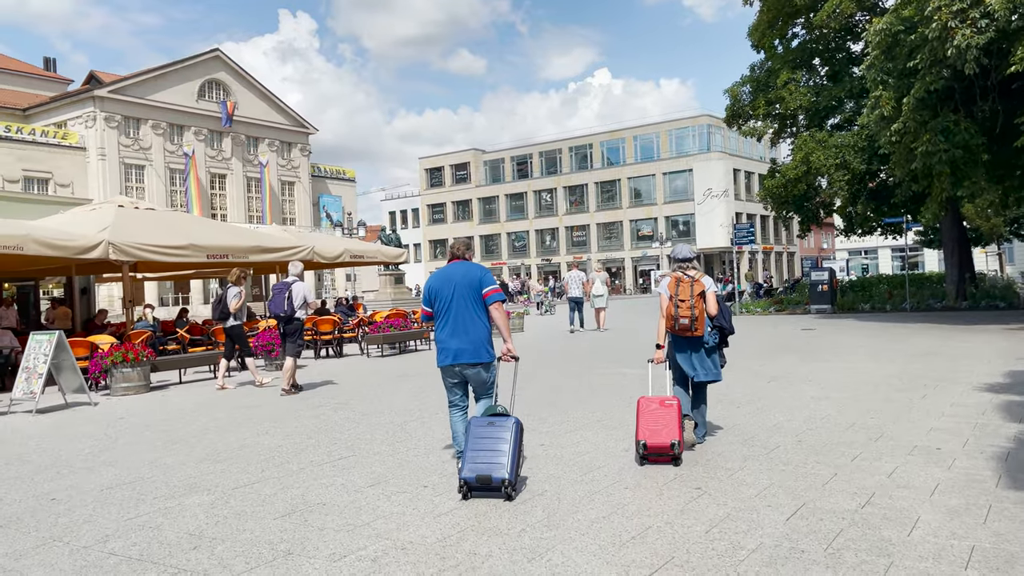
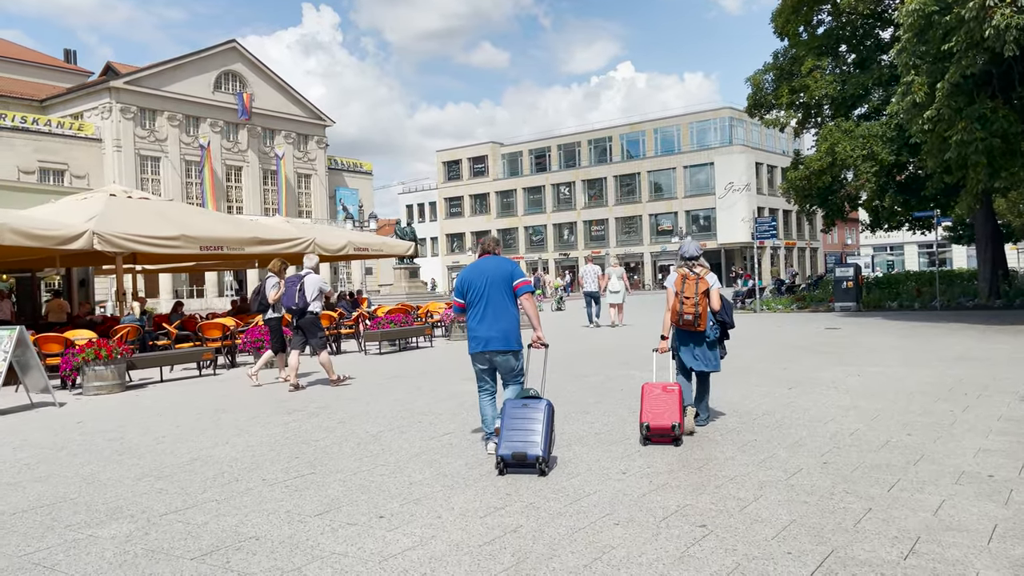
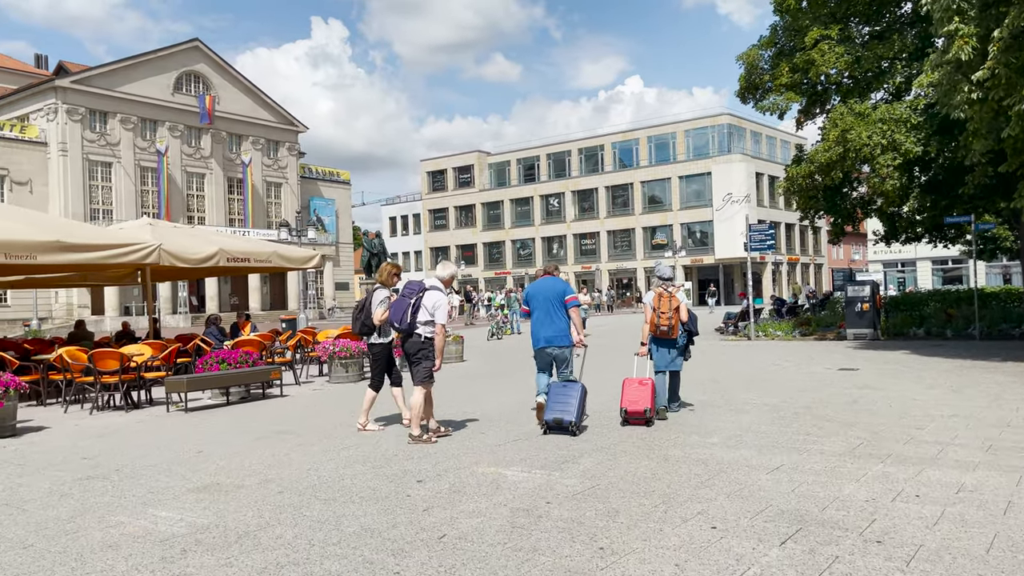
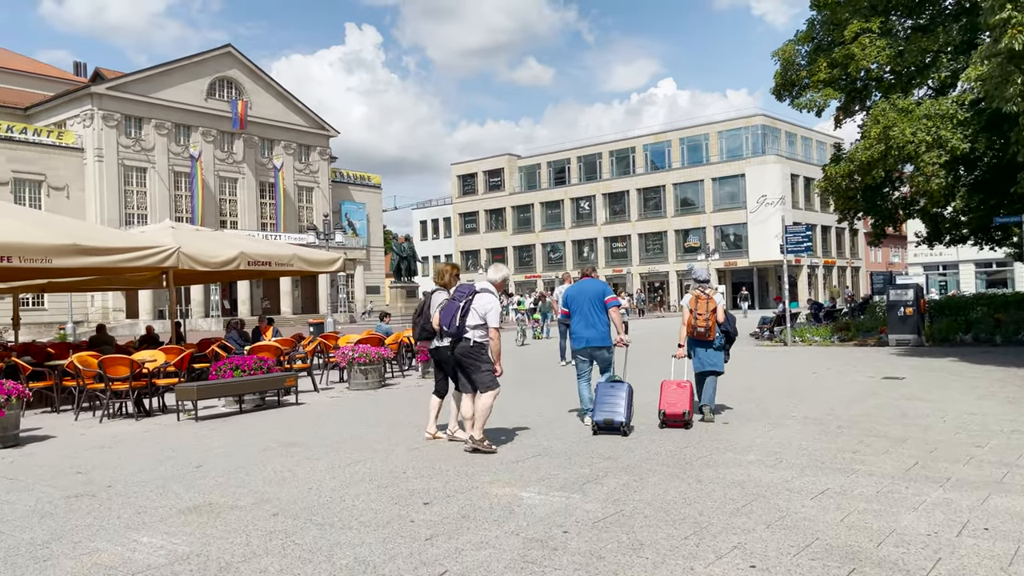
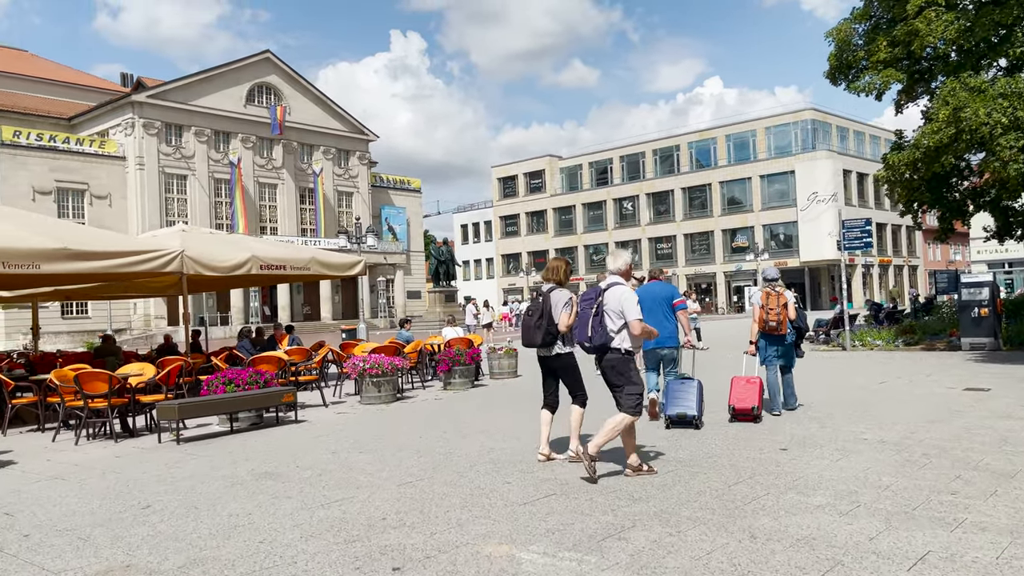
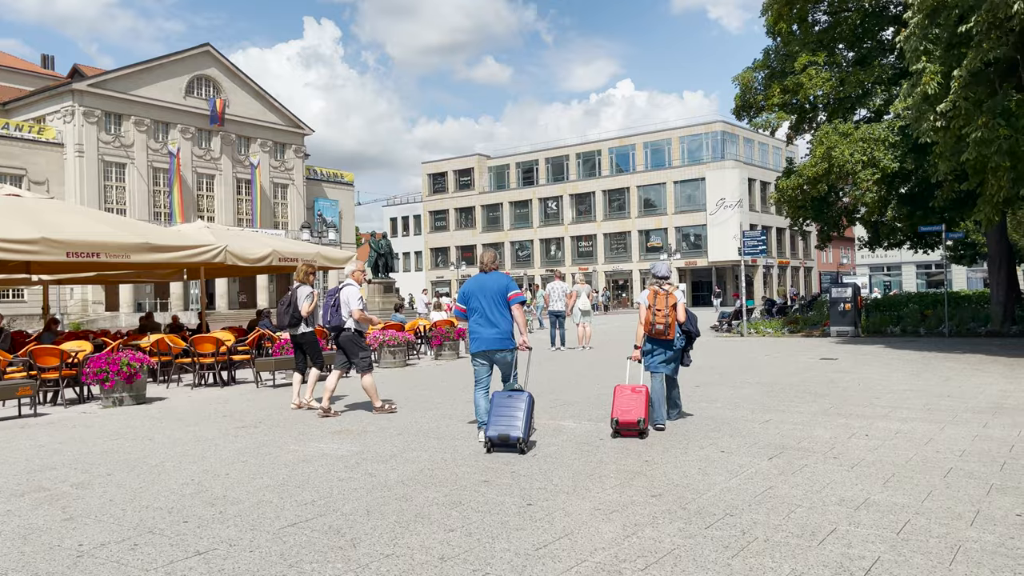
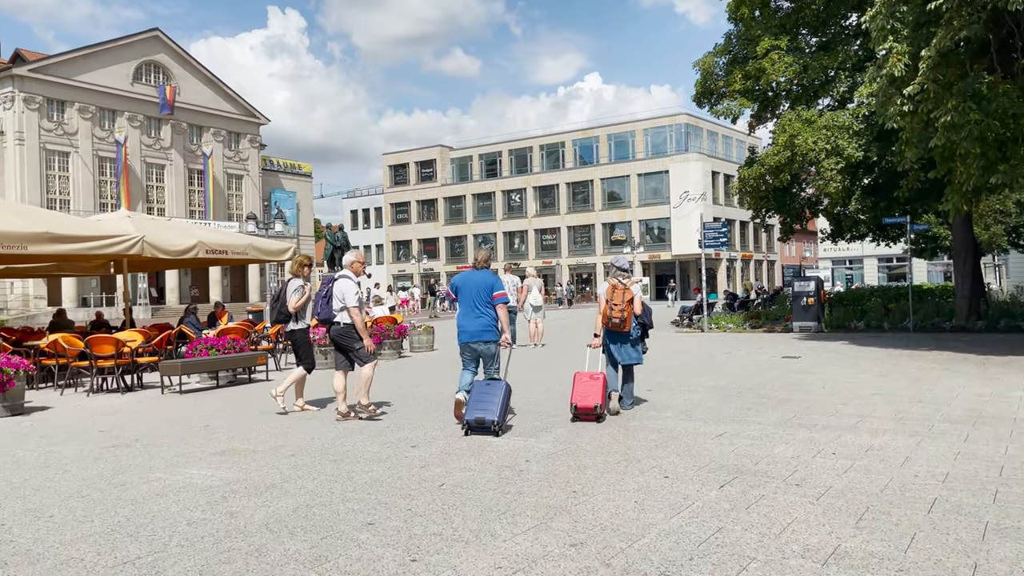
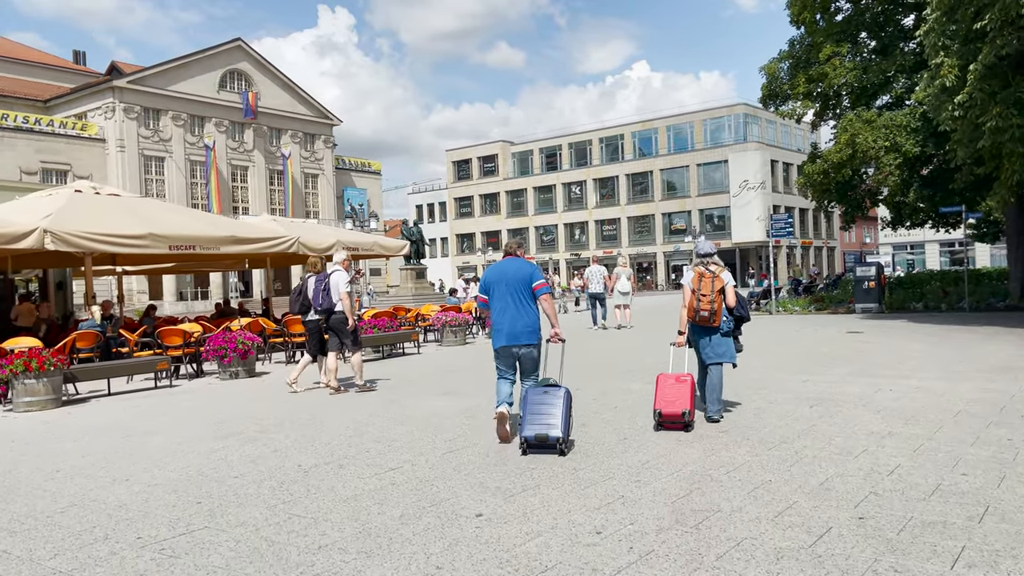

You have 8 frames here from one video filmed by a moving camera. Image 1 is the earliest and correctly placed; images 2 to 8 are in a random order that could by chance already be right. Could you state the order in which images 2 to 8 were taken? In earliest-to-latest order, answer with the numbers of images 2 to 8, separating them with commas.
2, 8, 6, 7, 3, 4, 5
